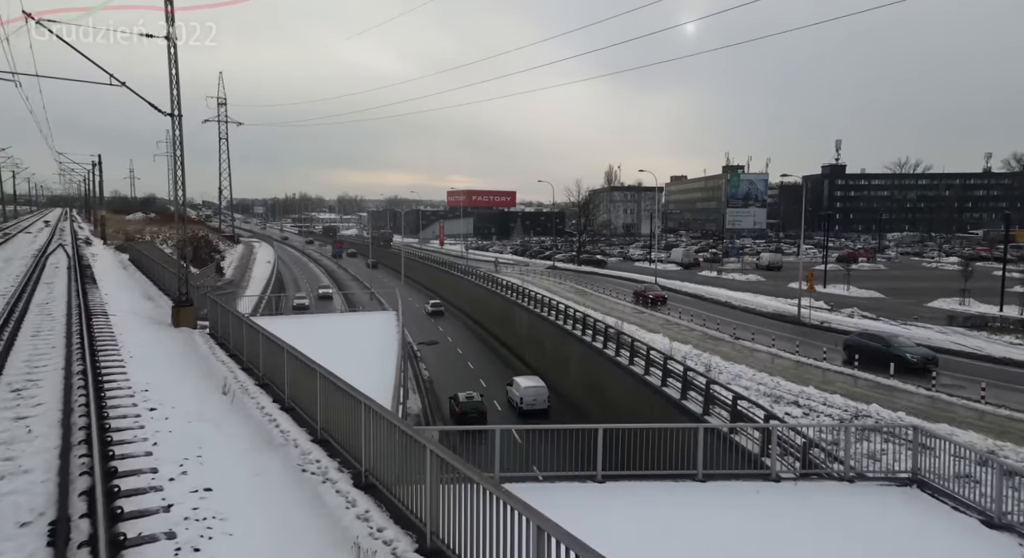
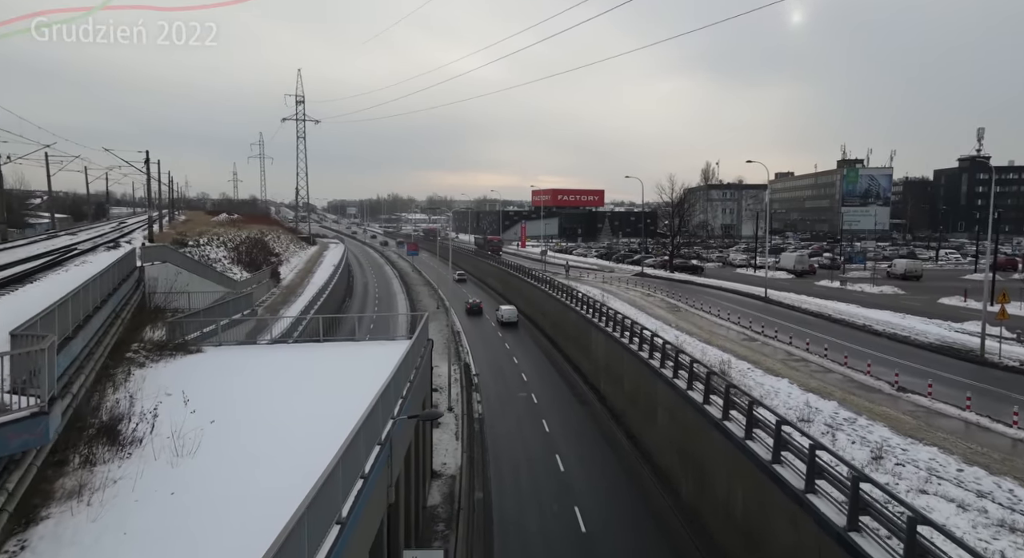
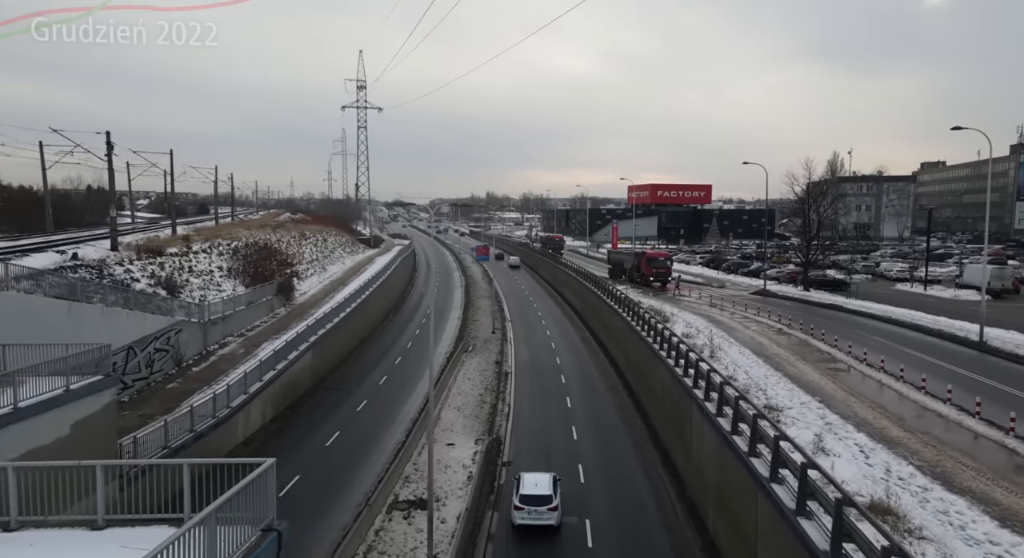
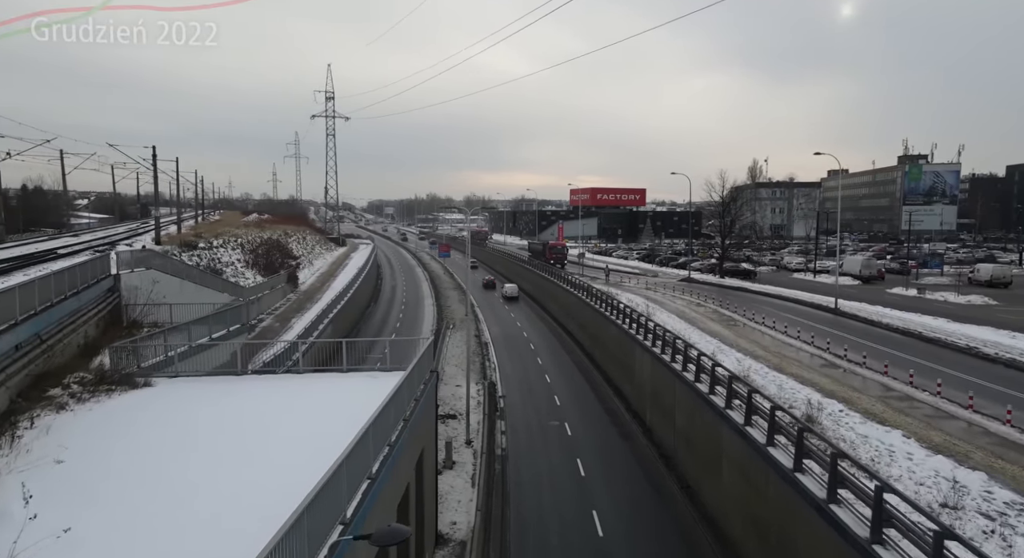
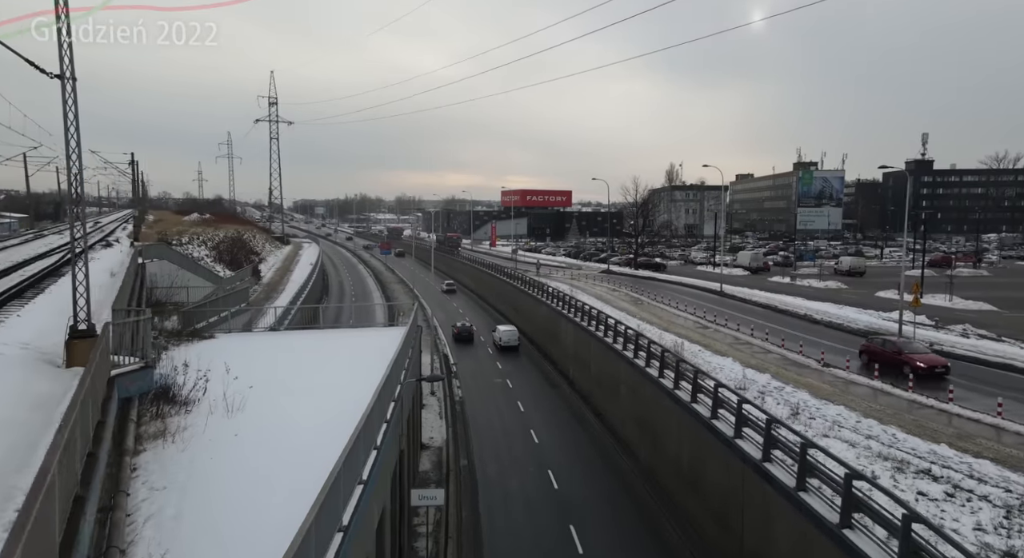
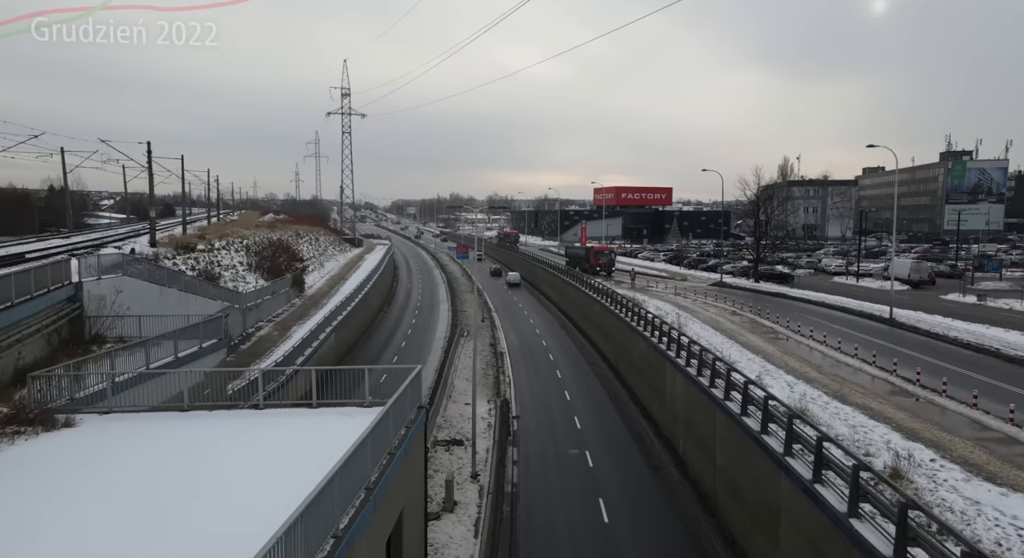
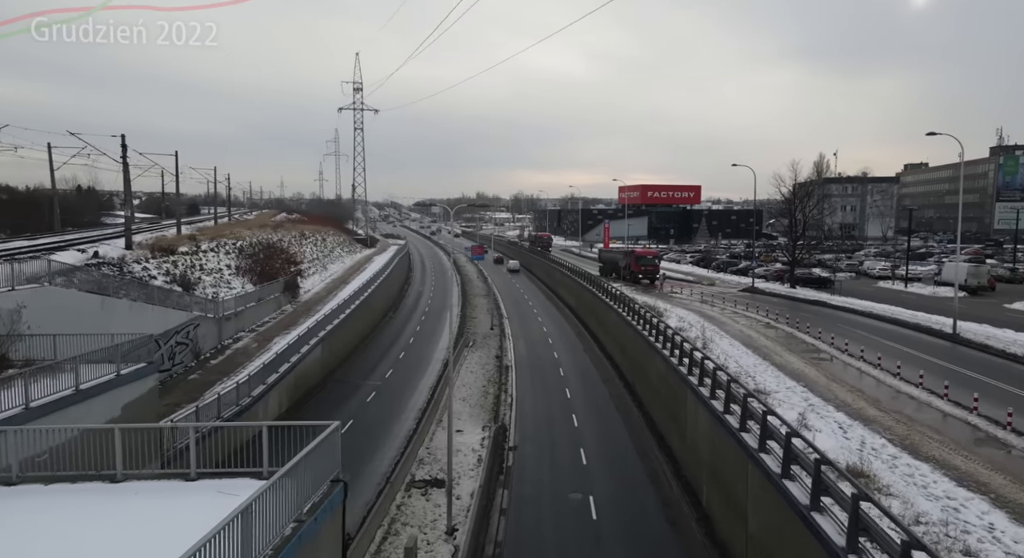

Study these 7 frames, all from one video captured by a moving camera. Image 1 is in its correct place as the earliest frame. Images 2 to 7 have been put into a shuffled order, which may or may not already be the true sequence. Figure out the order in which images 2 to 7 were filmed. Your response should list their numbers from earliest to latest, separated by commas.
5, 2, 4, 6, 7, 3
